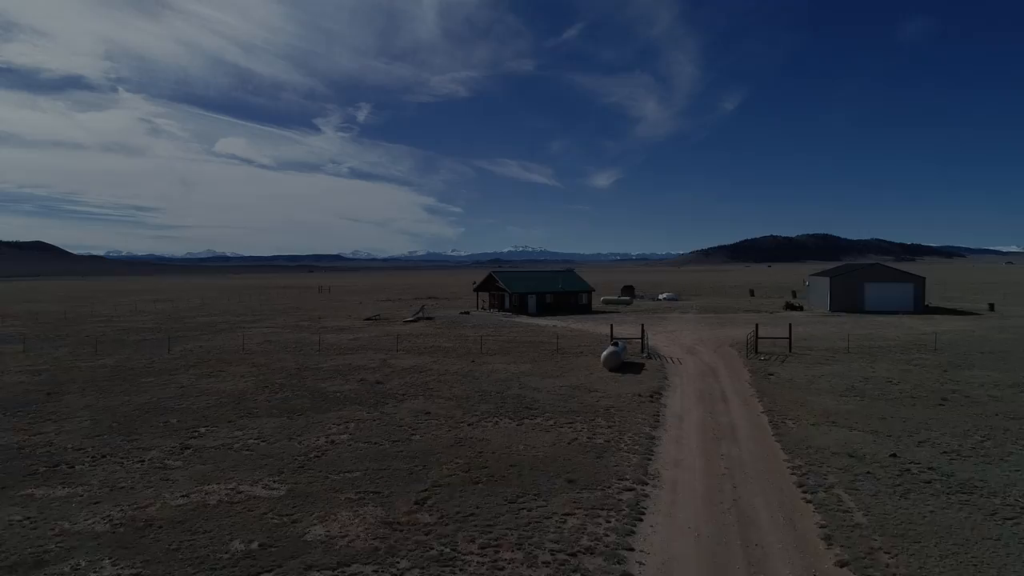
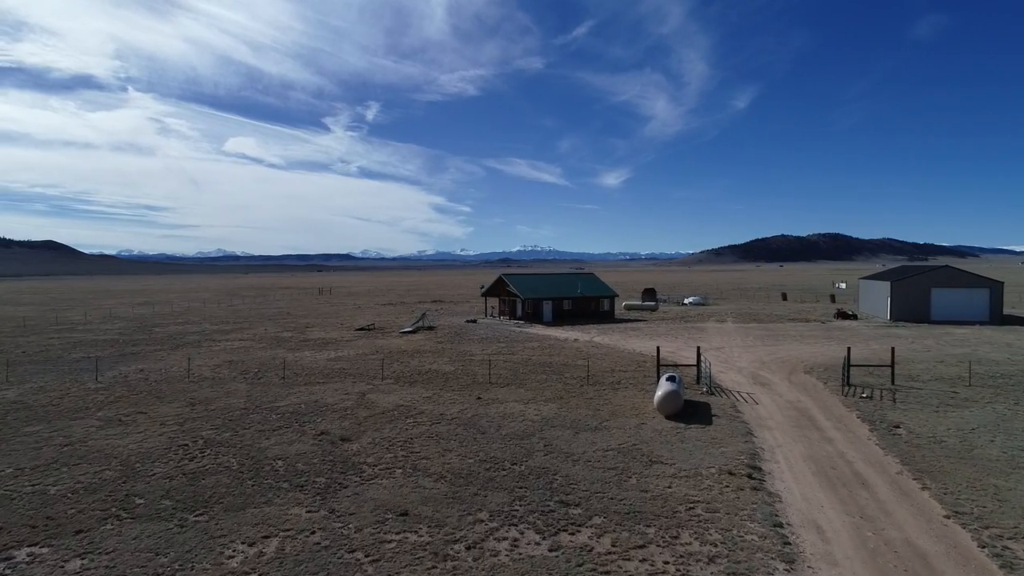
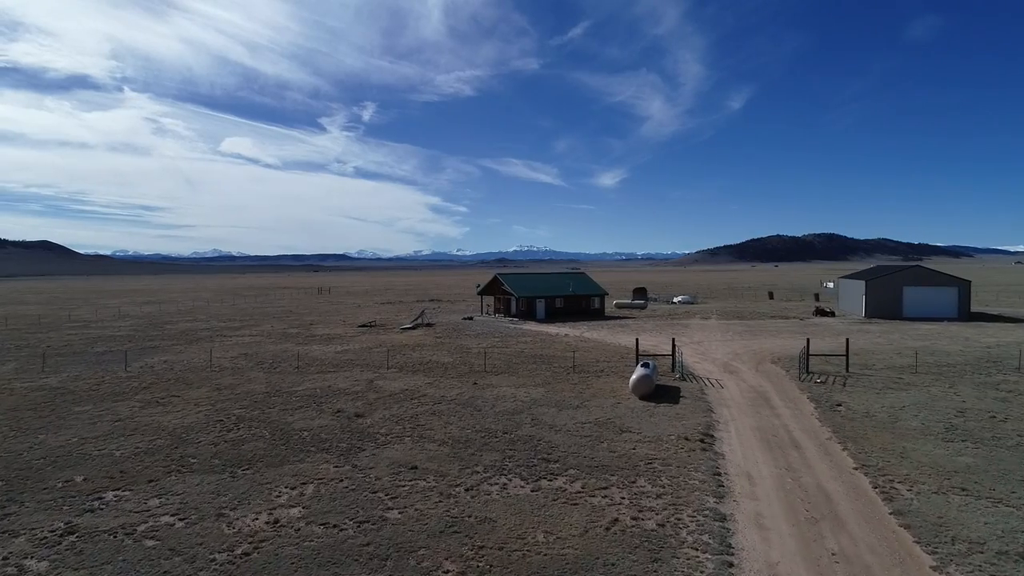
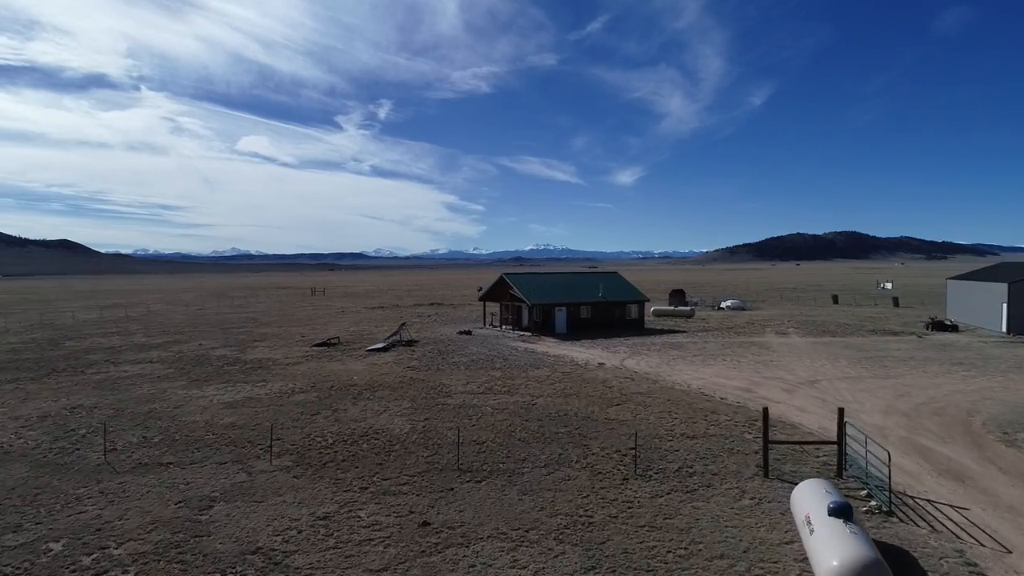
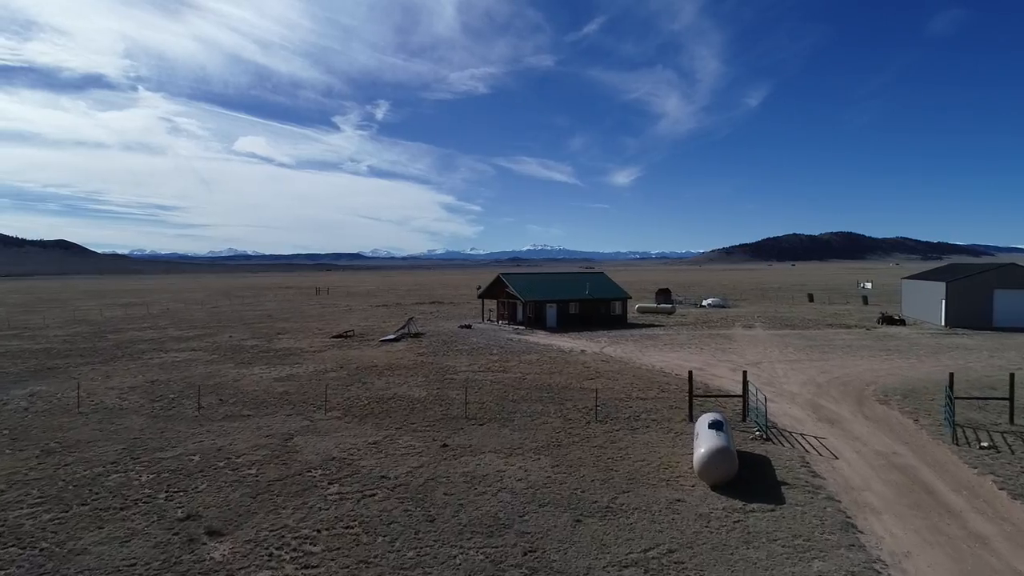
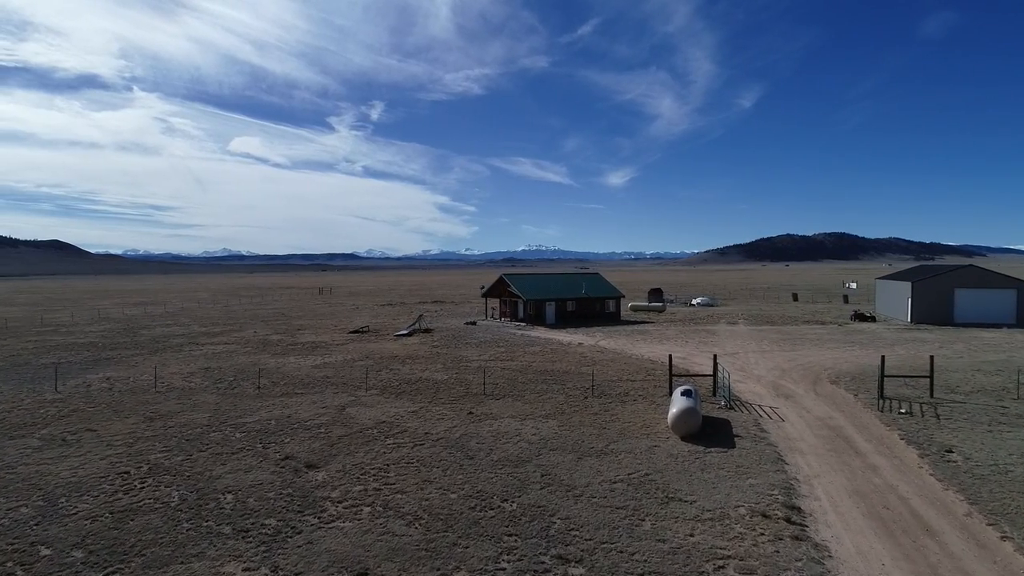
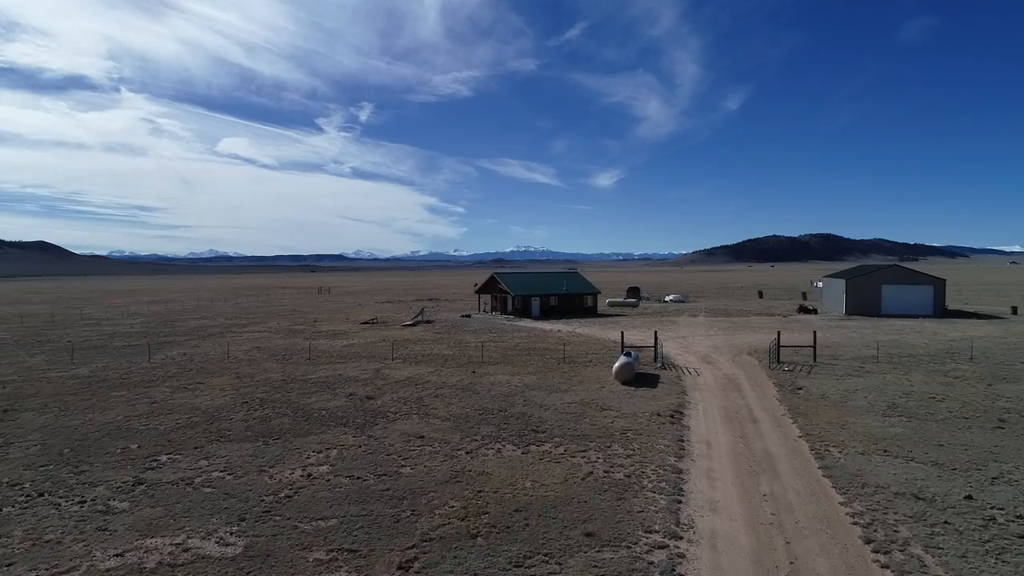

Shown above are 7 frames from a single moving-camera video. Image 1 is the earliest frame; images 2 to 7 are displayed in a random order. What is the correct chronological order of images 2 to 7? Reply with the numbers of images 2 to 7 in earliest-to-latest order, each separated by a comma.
7, 3, 2, 6, 5, 4
